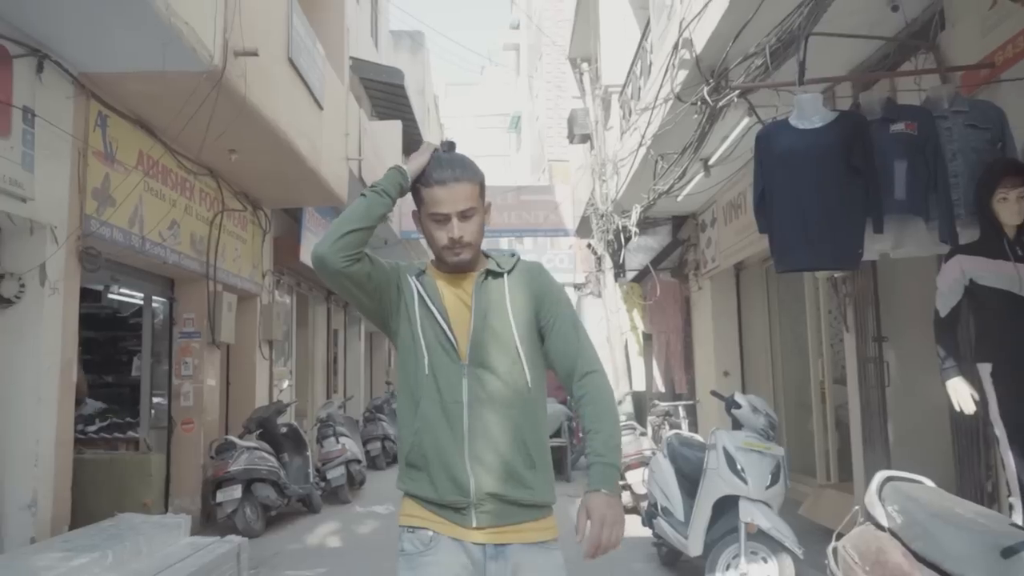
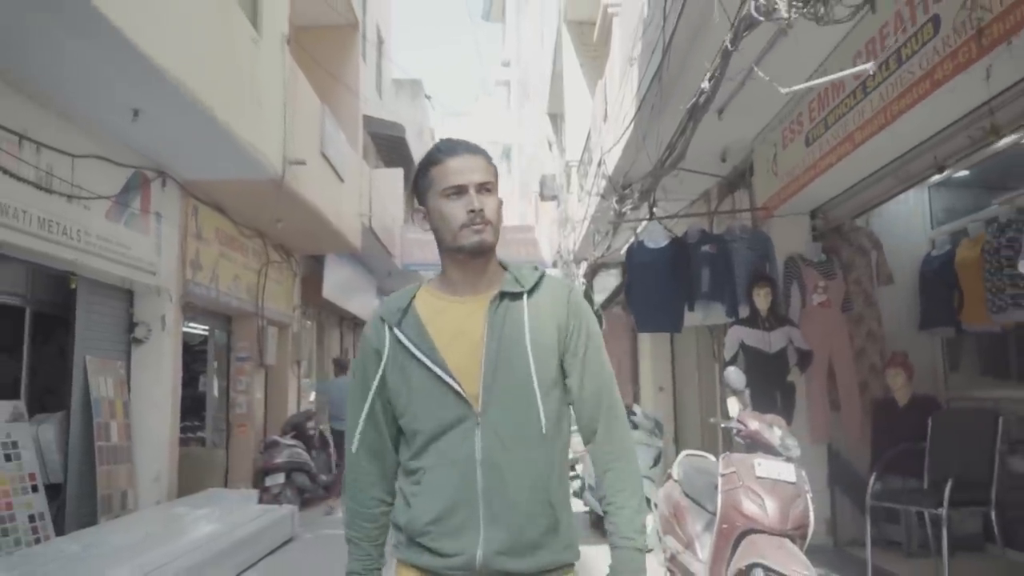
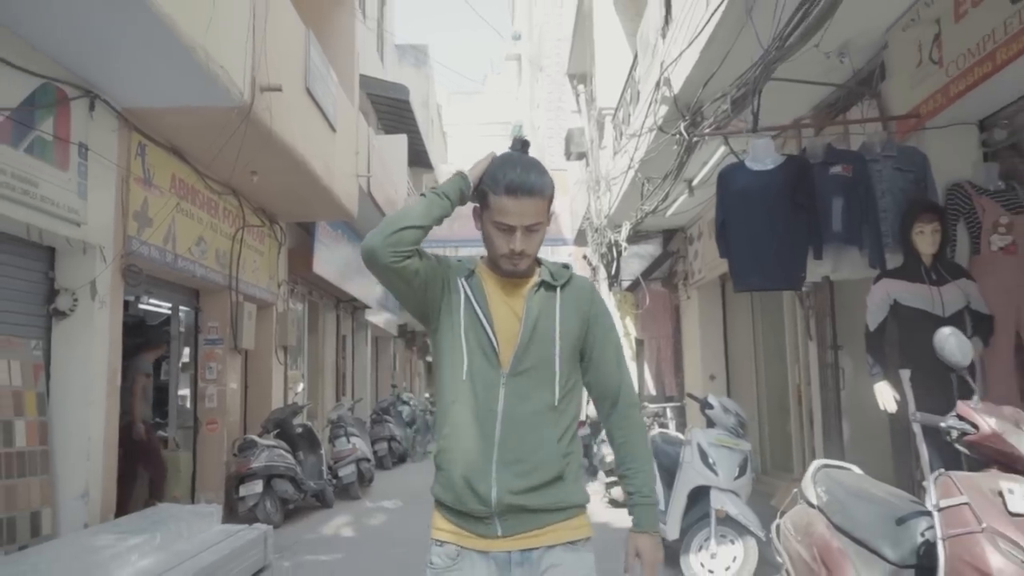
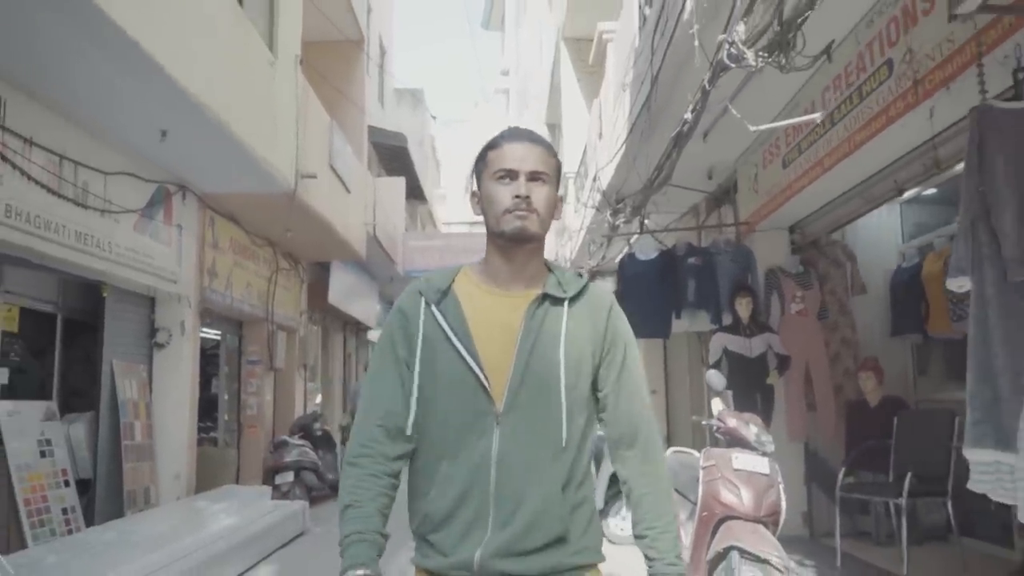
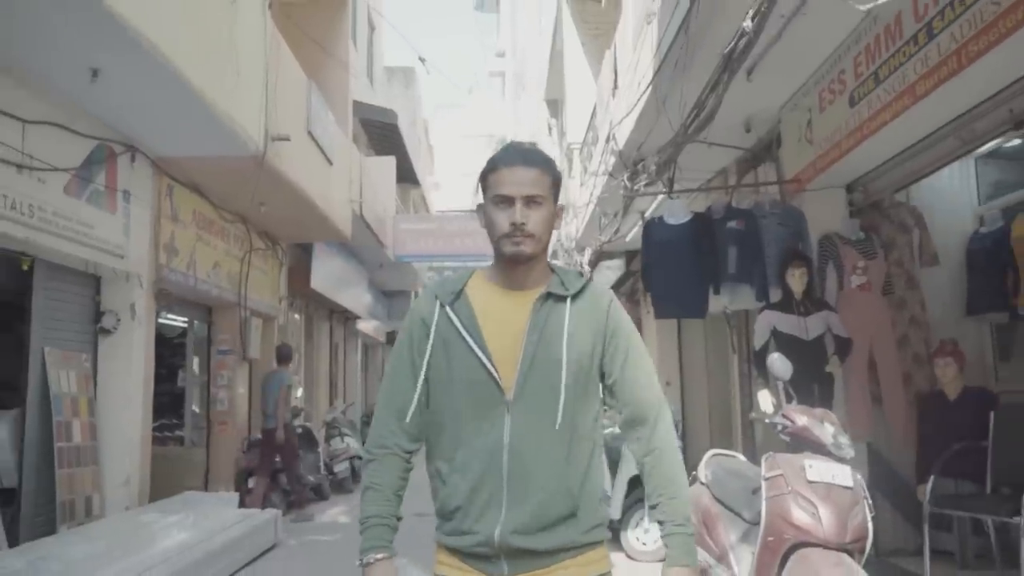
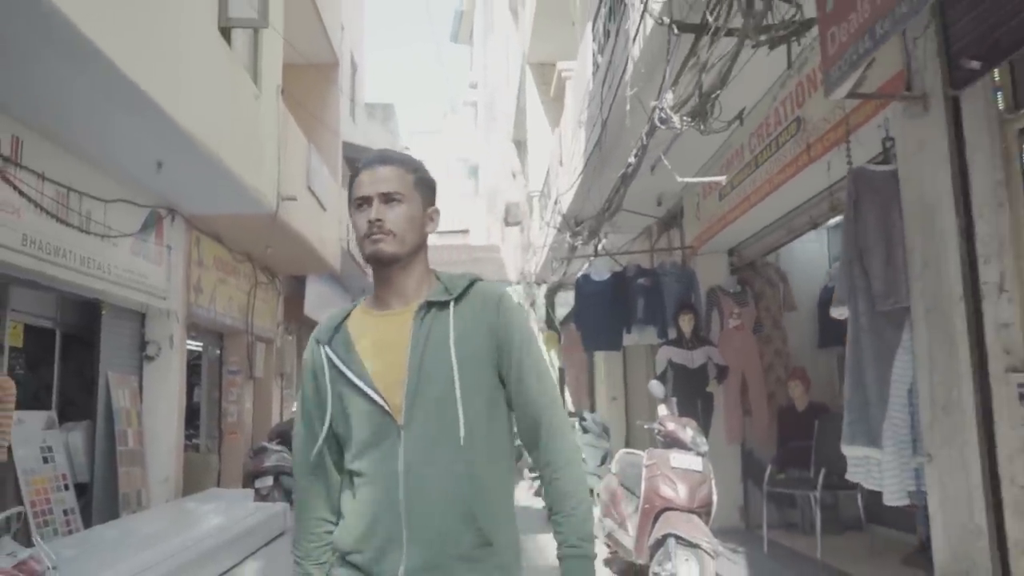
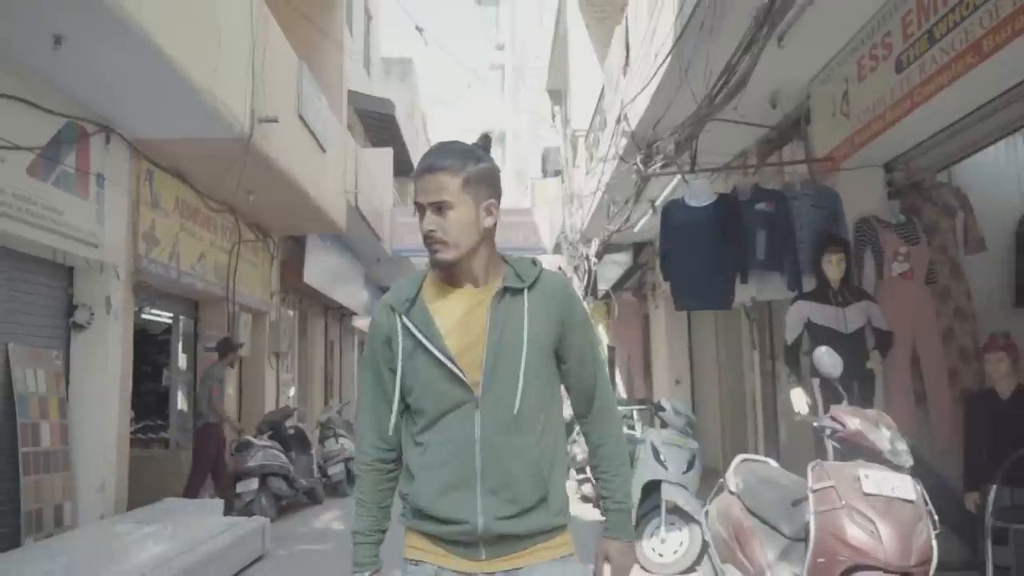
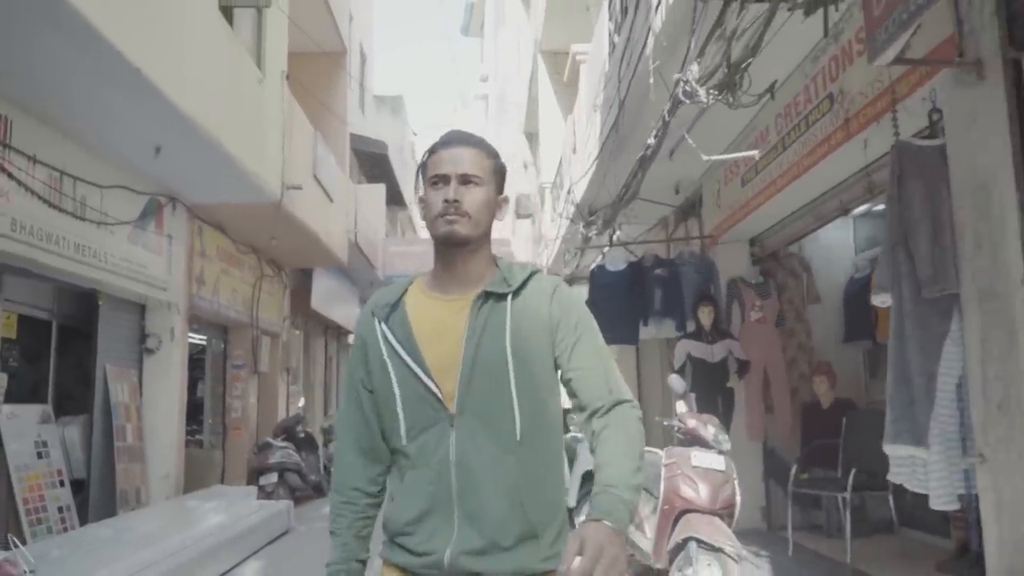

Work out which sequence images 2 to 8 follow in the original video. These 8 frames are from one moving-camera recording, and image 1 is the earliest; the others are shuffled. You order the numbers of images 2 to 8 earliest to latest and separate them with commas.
3, 7, 5, 2, 4, 8, 6
